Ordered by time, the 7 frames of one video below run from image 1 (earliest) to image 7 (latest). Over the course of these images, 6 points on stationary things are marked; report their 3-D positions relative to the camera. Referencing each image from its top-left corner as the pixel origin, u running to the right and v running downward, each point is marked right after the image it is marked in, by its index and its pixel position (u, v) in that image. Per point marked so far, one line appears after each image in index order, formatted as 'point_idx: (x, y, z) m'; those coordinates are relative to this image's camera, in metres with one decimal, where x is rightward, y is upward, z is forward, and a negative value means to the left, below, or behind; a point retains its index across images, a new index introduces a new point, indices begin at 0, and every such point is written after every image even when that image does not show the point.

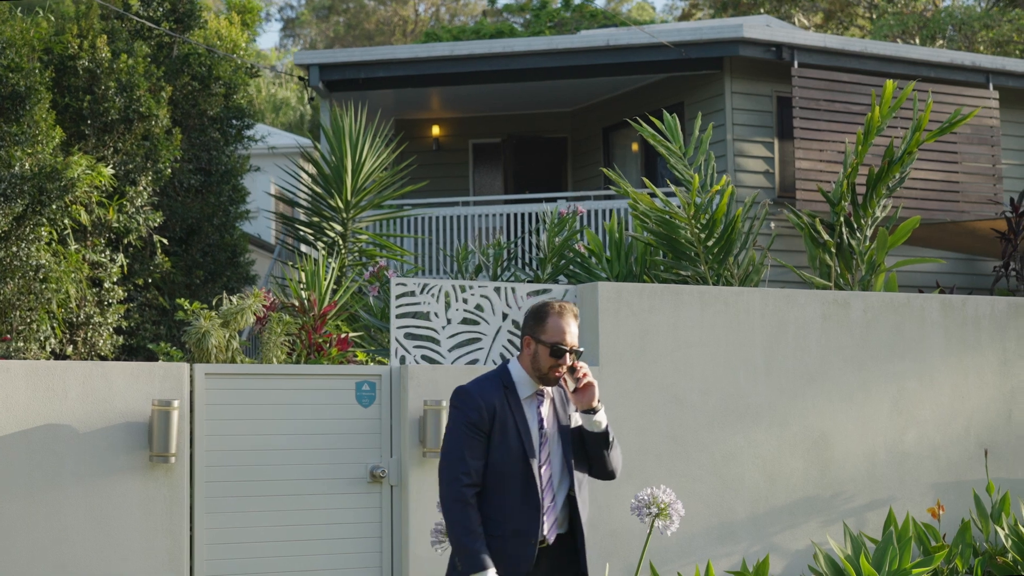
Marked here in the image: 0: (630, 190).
0: (+0.8, +0.7, +8.1) m
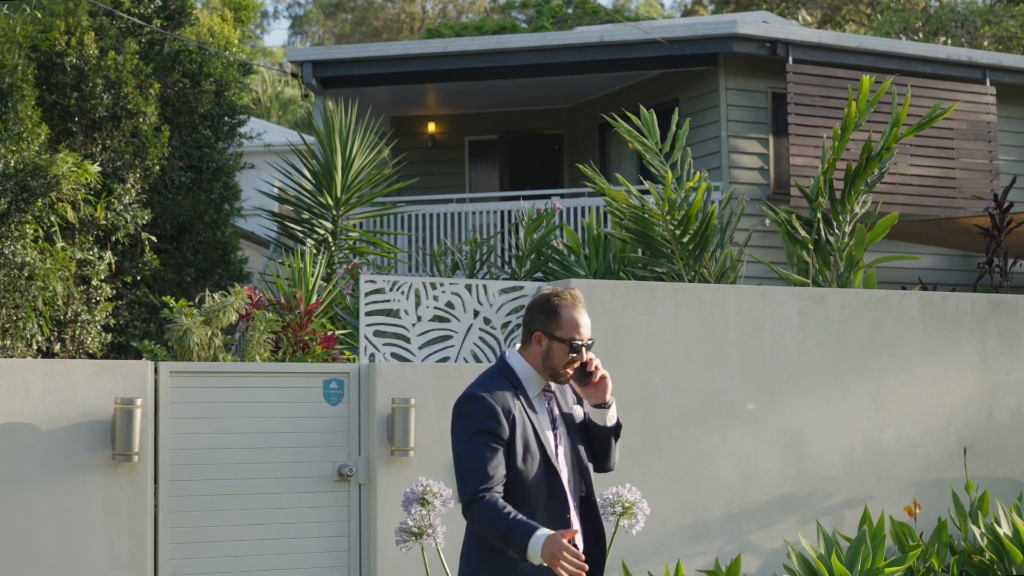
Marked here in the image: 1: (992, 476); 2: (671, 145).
0: (+0.6, +0.7, +8.0) m
1: (+3.5, -1.4, +8.5) m
2: (+1.1, +1.0, +8.3) m
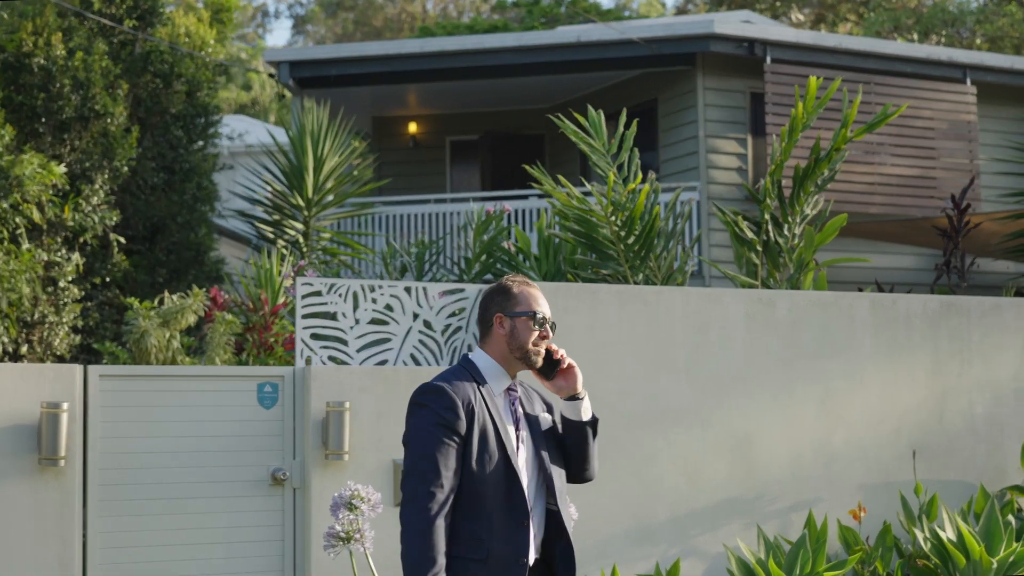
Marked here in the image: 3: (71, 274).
0: (+0.3, +0.7, +8.0) m
1: (+3.1, -1.4, +8.5) m
2: (+0.8, +1.0, +8.3) m
3: (-5.6, +0.2, +14.8) m
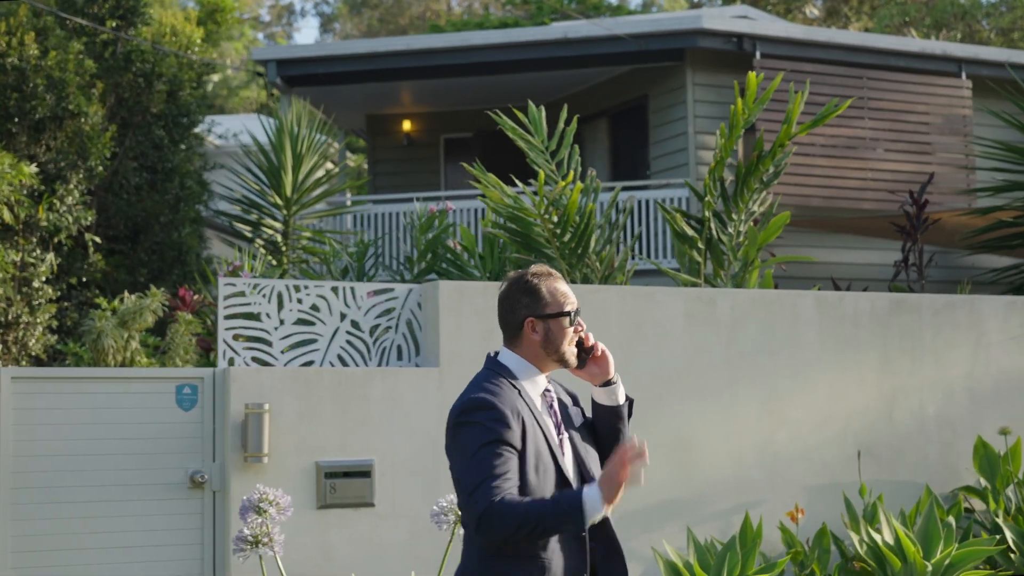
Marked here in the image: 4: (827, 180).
0: (-0.2, +0.7, +7.9) m
1: (+2.7, -1.4, +8.3) m
2: (+0.3, +1.0, +8.2) m
3: (-6.0, +0.2, +14.8) m
4: (+4.4, +1.5, +15.7) m
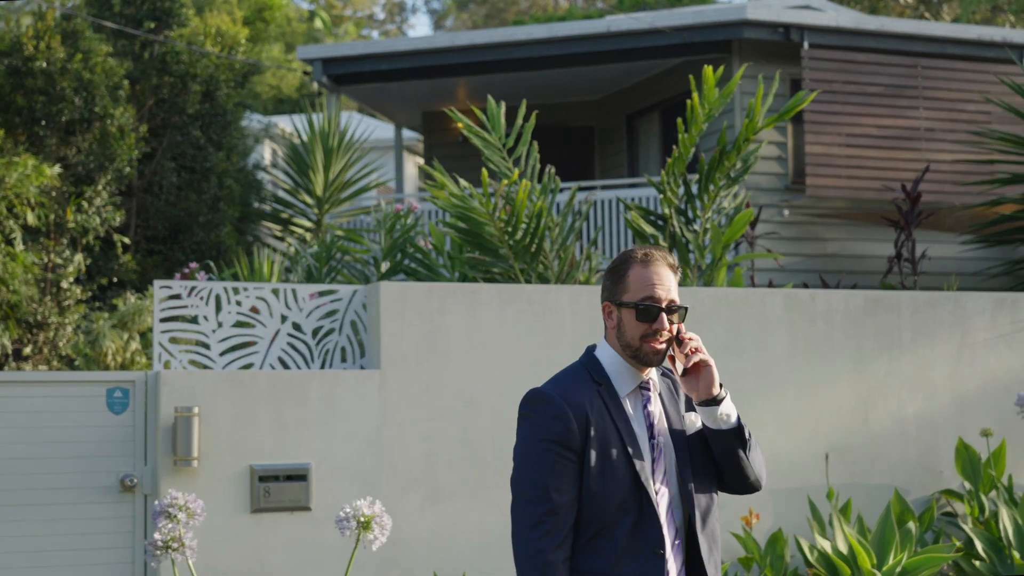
0: (-0.5, +0.7, +7.7) m
1: (+2.4, -1.4, +8.0) m
2: (0.0, +1.0, +8.0) m
3: (-5.7, +0.2, +15.1) m
4: (+4.7, +1.5, +15.2) m
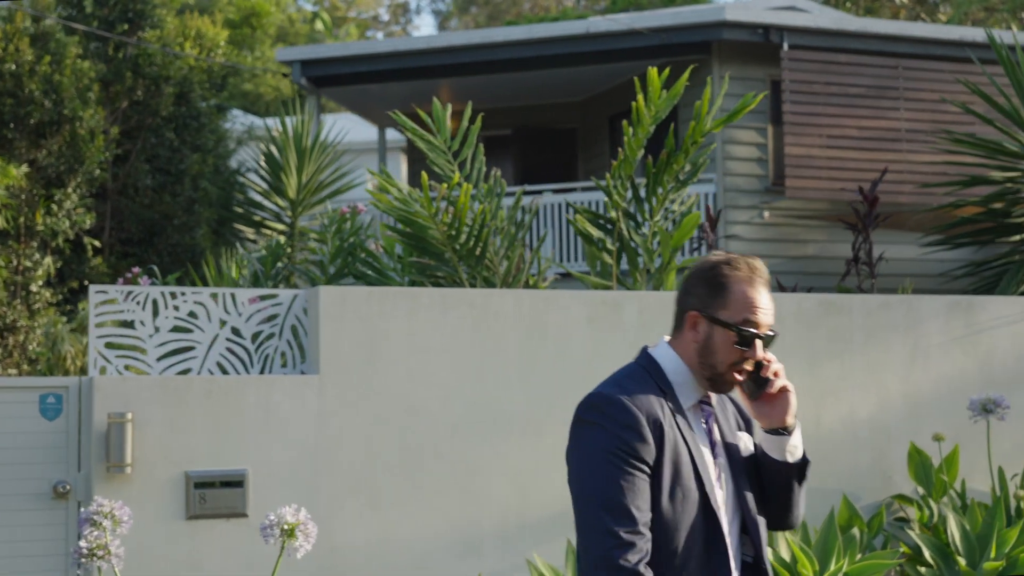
0: (-0.9, +0.7, +7.7) m
1: (+2.1, -1.4, +7.9) m
2: (-0.3, +1.0, +7.9) m
3: (-6.1, +0.1, +15.0) m
4: (+4.3, +1.5, +15.1) m
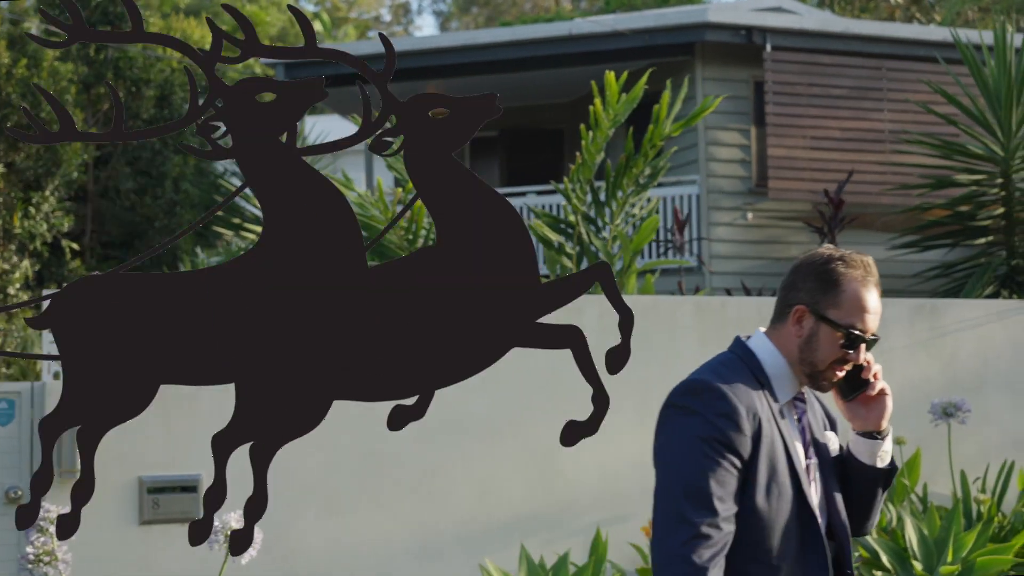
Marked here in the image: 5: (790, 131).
0: (-1.1, +0.6, +7.7) m
1: (+1.8, -1.4, +7.9) m
2: (-0.6, +1.0, +7.9) m
3: (-6.3, +0.1, +15.0) m
4: (+4.0, +1.5, +15.1) m
5: (+3.5, +2.0, +15.0) m
